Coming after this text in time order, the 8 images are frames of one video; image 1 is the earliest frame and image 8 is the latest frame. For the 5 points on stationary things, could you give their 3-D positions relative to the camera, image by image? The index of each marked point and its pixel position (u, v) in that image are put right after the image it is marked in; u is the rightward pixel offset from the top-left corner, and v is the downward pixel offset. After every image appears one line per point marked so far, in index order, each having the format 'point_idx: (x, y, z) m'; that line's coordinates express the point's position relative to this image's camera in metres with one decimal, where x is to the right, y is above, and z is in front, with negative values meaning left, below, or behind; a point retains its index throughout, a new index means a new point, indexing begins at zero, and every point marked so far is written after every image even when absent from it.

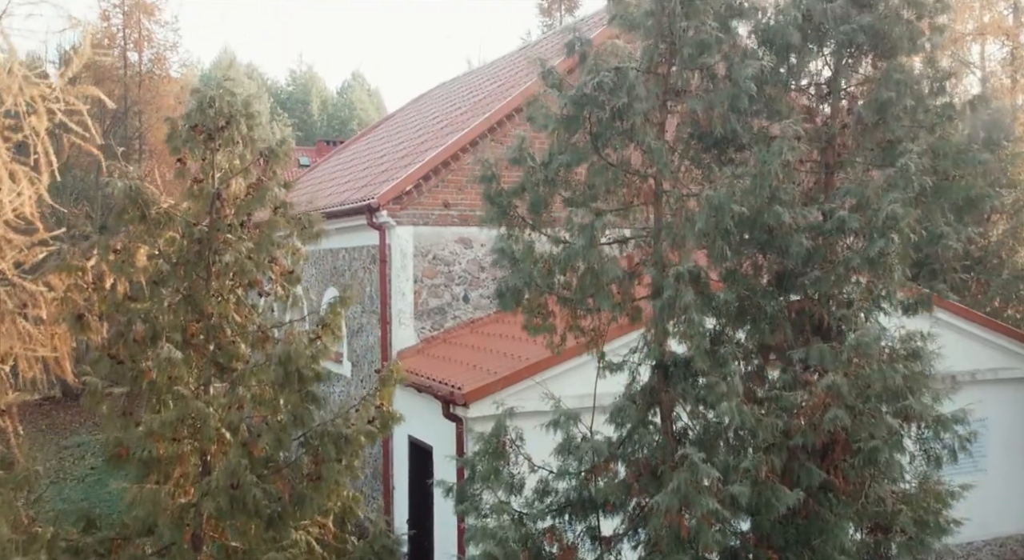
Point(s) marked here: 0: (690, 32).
0: (+1.2, +1.7, +7.5) m
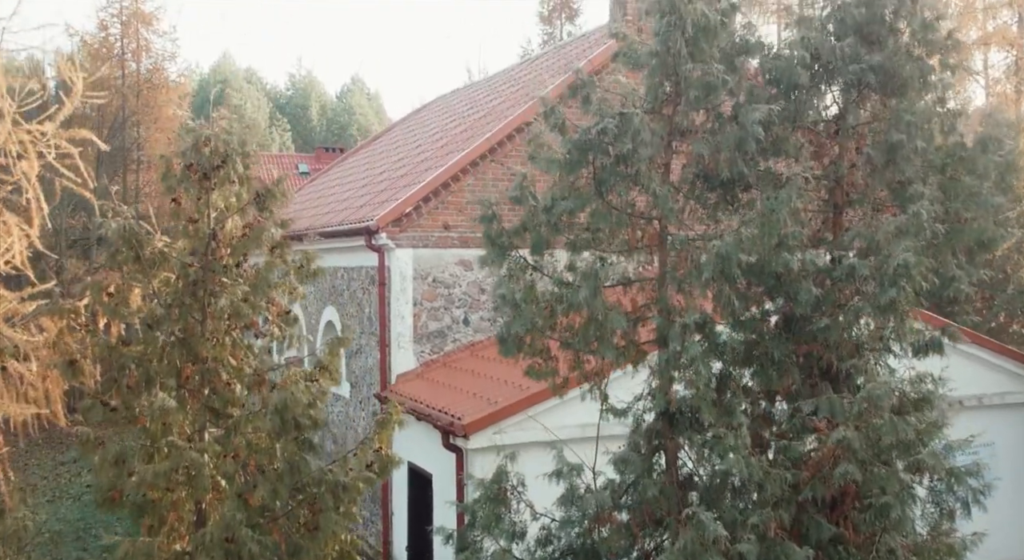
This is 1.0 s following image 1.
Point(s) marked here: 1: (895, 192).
0: (+1.3, +1.4, +7.4) m
1: (+2.8, +0.6, +7.8) m
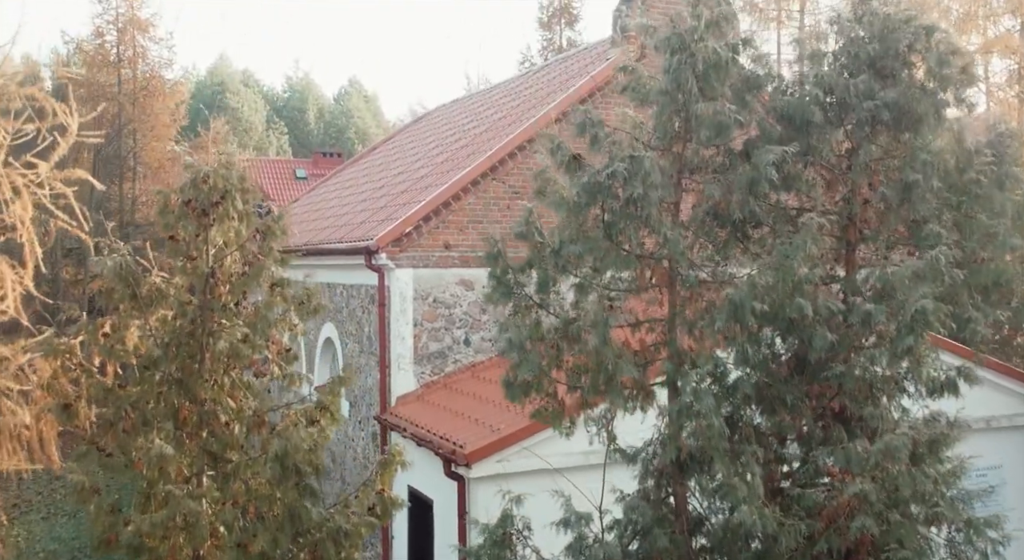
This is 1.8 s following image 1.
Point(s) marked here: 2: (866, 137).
0: (+1.3, +1.1, +7.2) m
1: (+2.8, +0.3, +7.6) m
2: (+2.5, +1.0, +7.6) m
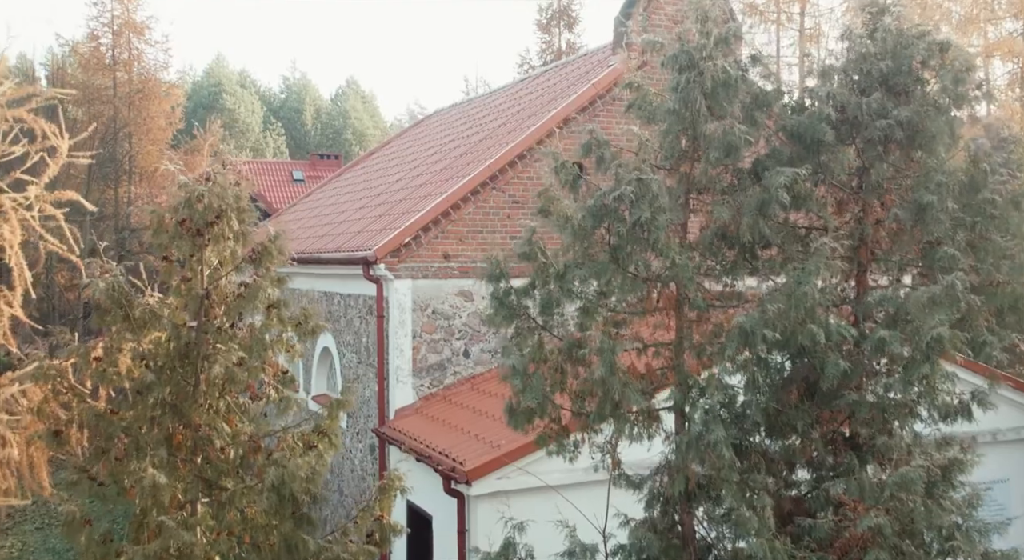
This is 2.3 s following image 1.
0: (+1.3, +0.9, +7.0) m
1: (+2.8, +0.2, +7.4) m
2: (+2.5, +0.8, +7.4) m
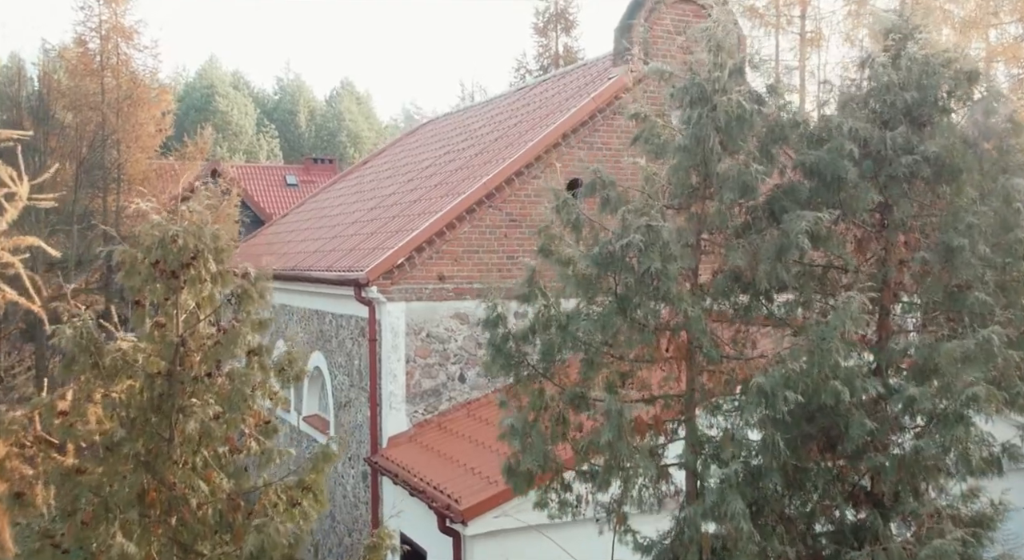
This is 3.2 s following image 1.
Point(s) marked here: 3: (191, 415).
0: (+1.3, +0.6, +6.5) m
1: (+2.8, -0.1, +6.9) m
2: (+2.5, +0.5, +6.9) m
3: (-2.1, -0.8, +7.0) m
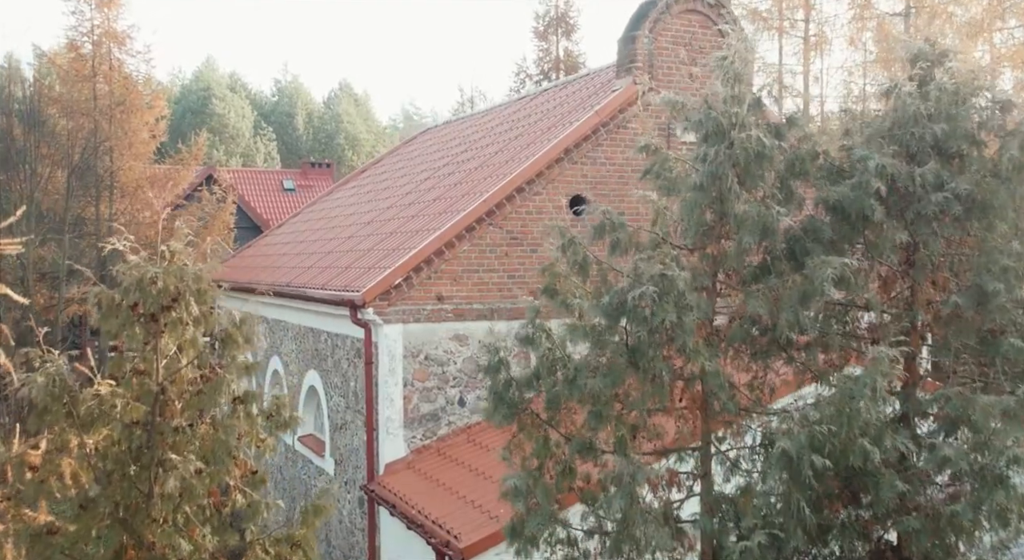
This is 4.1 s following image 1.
0: (+1.3, +0.4, +6.0) m
1: (+2.8, -0.4, +6.5) m
2: (+2.5, +0.3, +6.5) m
3: (-2.1, -1.1, +6.6) m
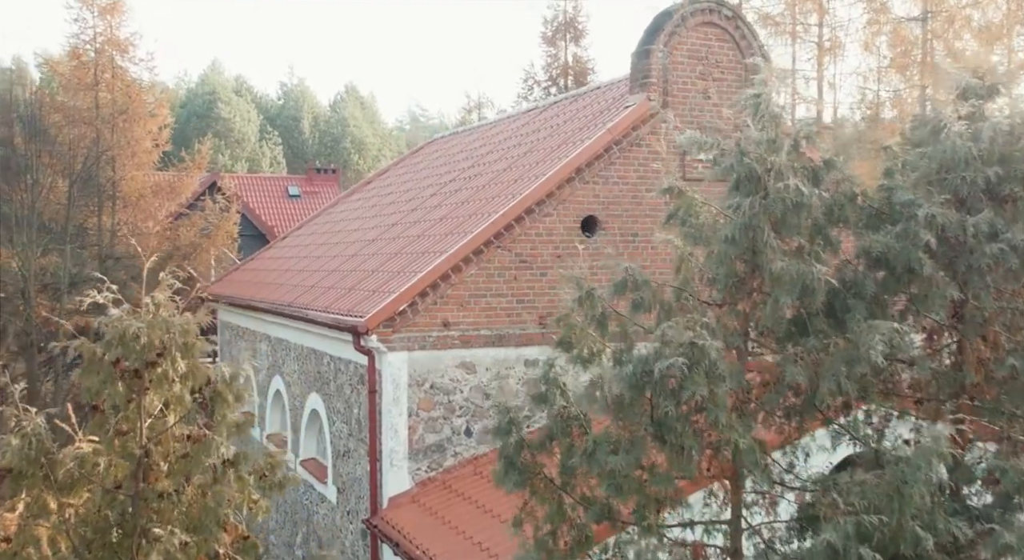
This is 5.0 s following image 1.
0: (+1.4, +0.1, +5.5) m
1: (+2.9, -0.7, +5.9) m
2: (+2.6, 0.0, +5.9) m
3: (-2.0, -1.4, +6.1) m
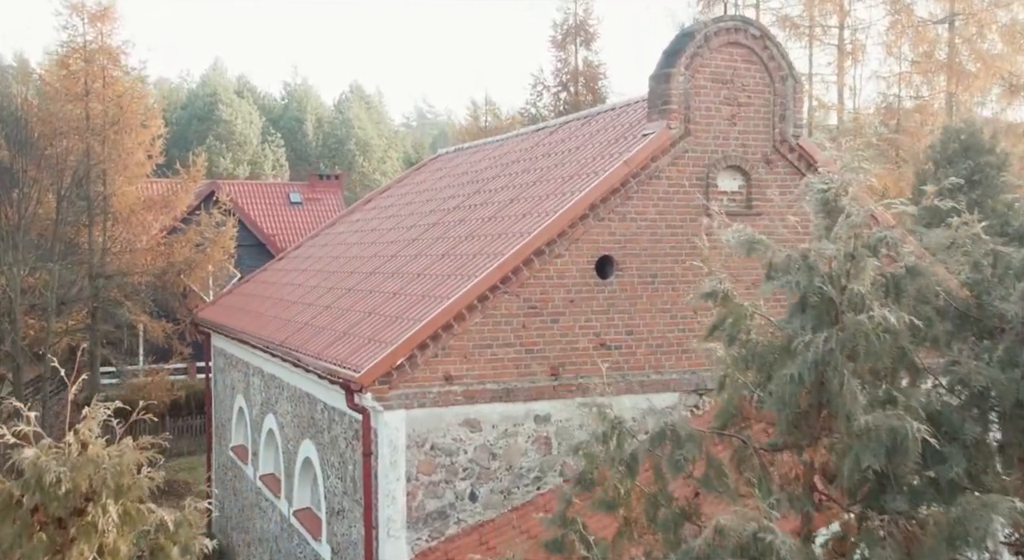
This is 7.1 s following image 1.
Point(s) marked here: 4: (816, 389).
0: (+1.4, -0.5, +4.3) m
1: (+2.9, -1.3, +4.8) m
2: (+2.6, -0.6, +4.7) m
3: (-1.9, -2.0, +4.9) m
4: (+1.2, -0.4, +4.4) m
